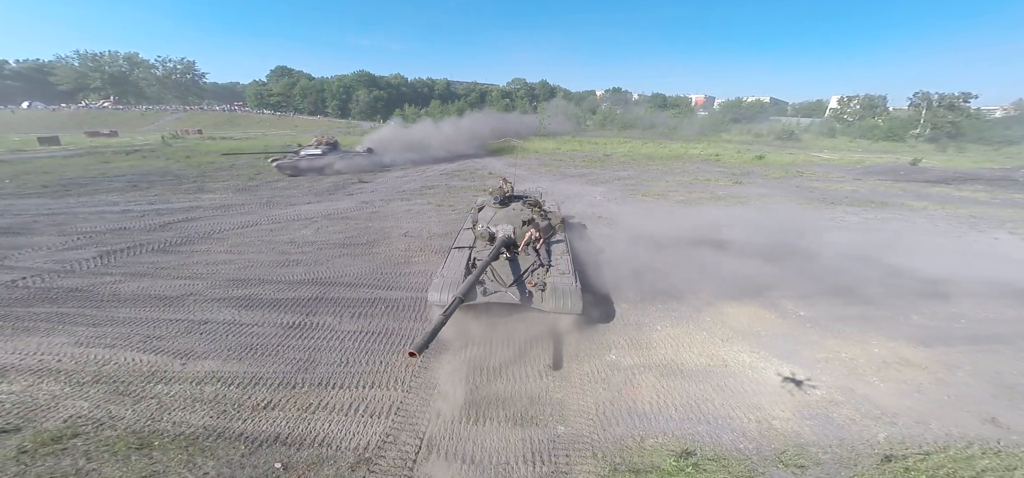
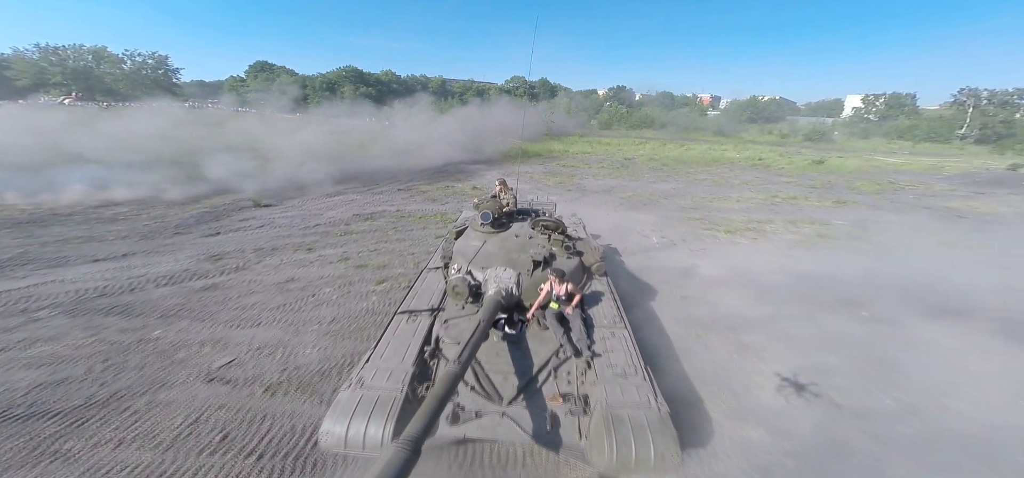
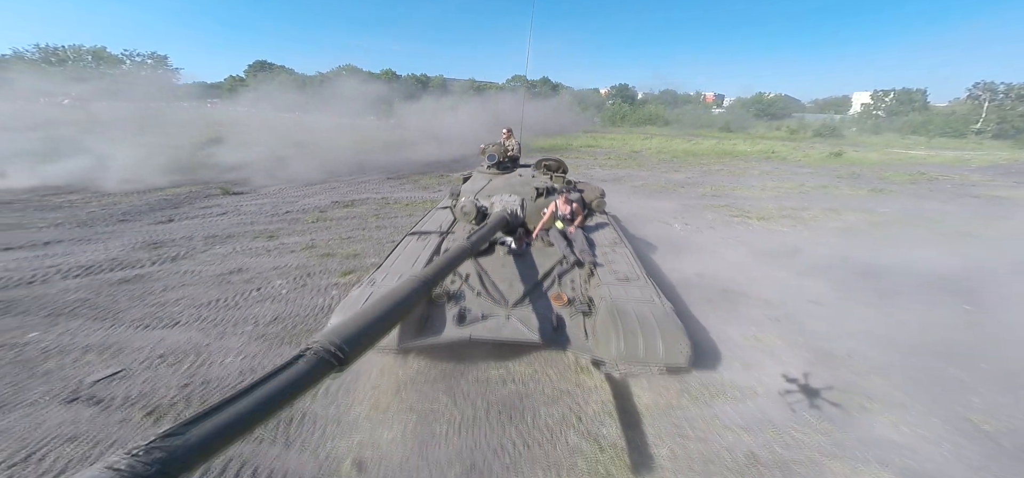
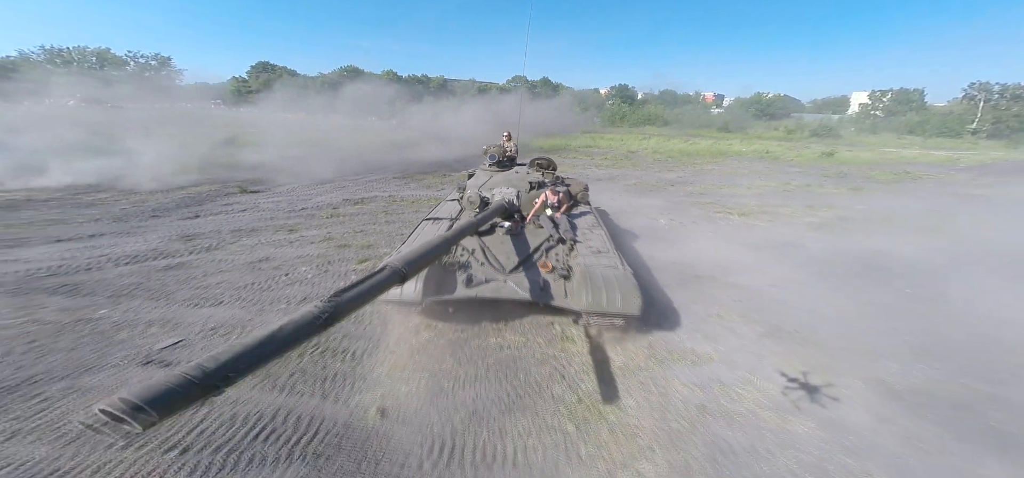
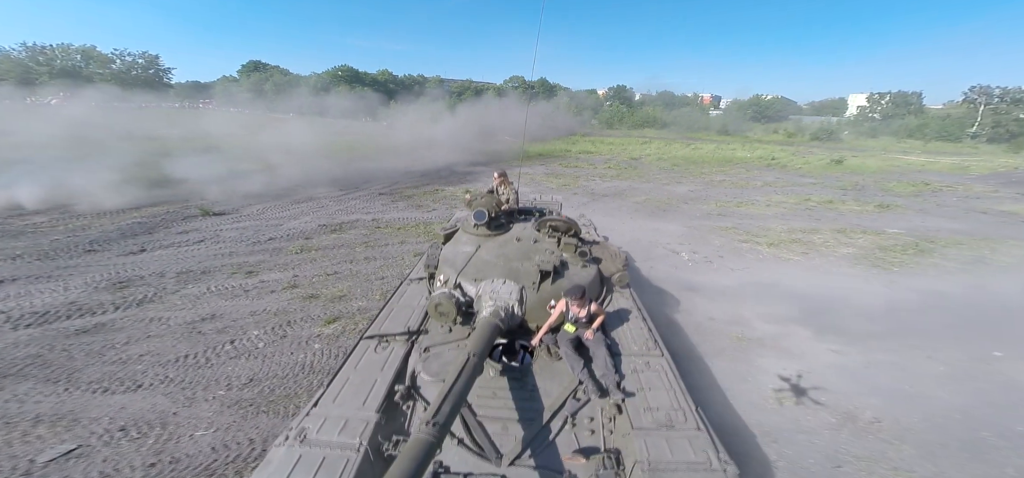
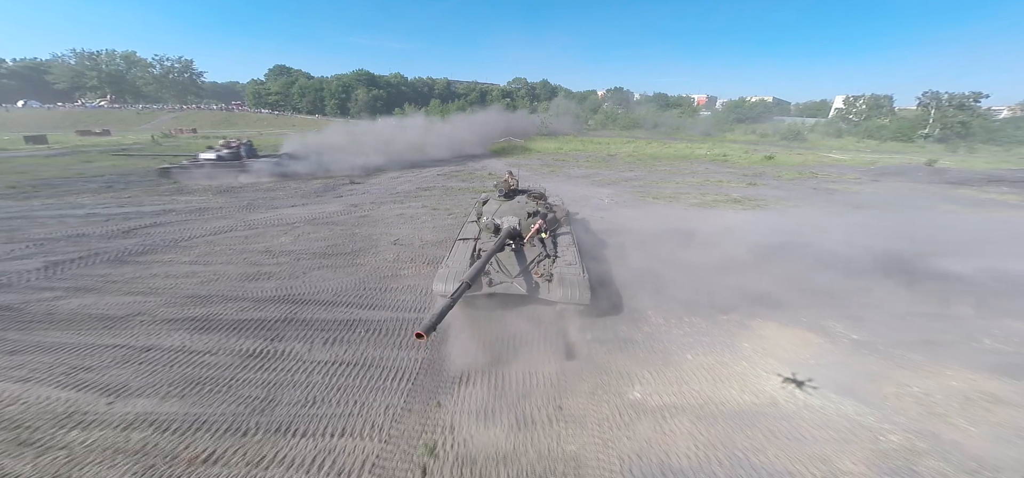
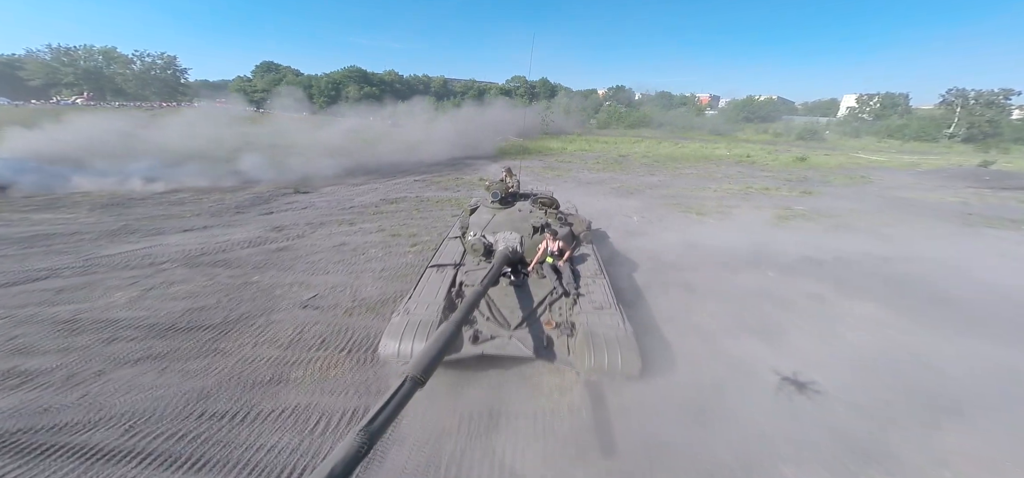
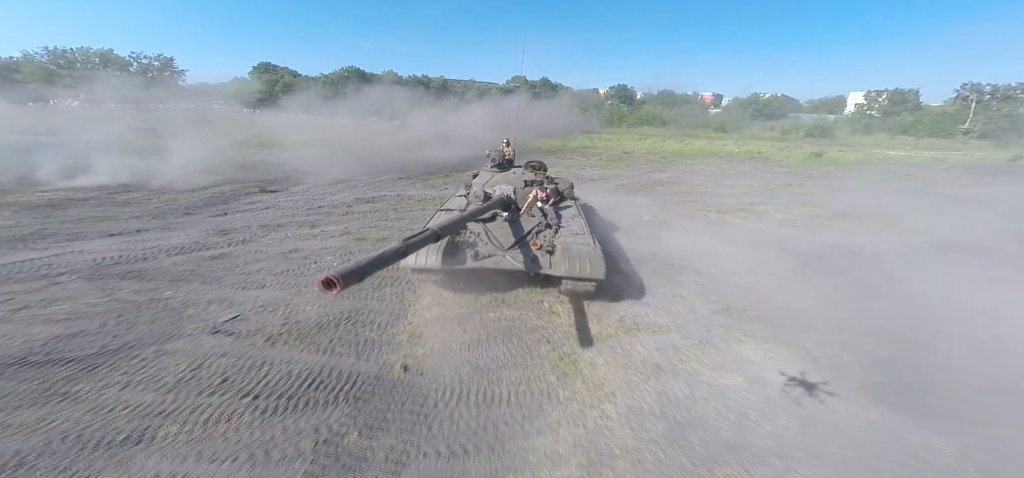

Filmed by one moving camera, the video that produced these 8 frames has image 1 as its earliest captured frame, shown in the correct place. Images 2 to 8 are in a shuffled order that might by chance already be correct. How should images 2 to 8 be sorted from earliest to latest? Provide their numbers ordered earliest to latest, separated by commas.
6, 7, 2, 5, 3, 4, 8
